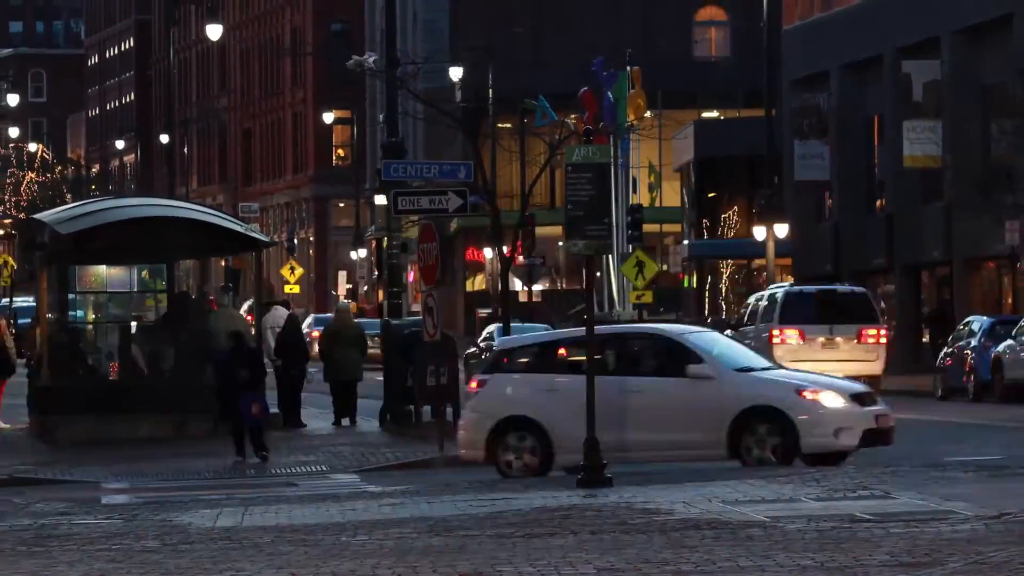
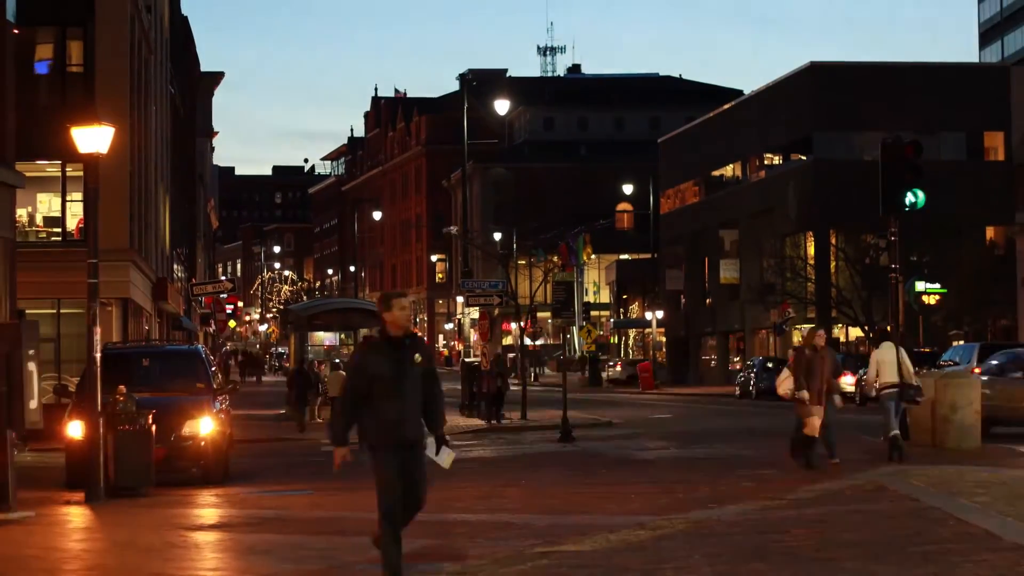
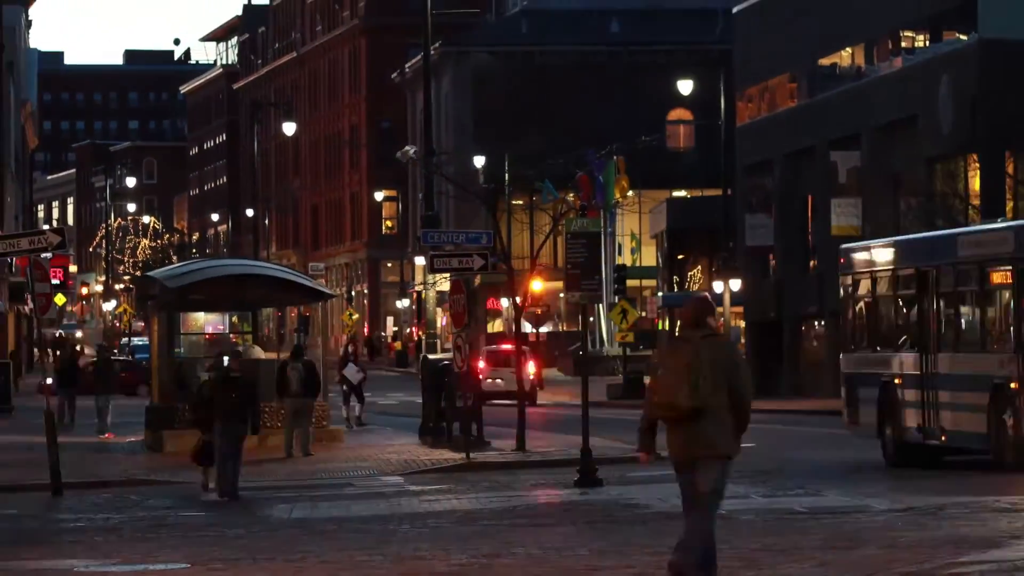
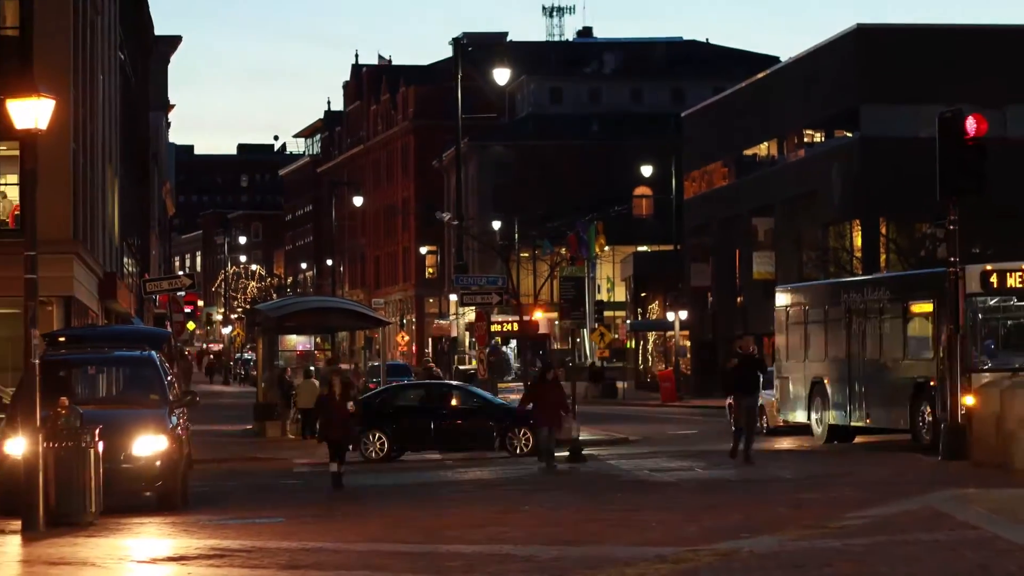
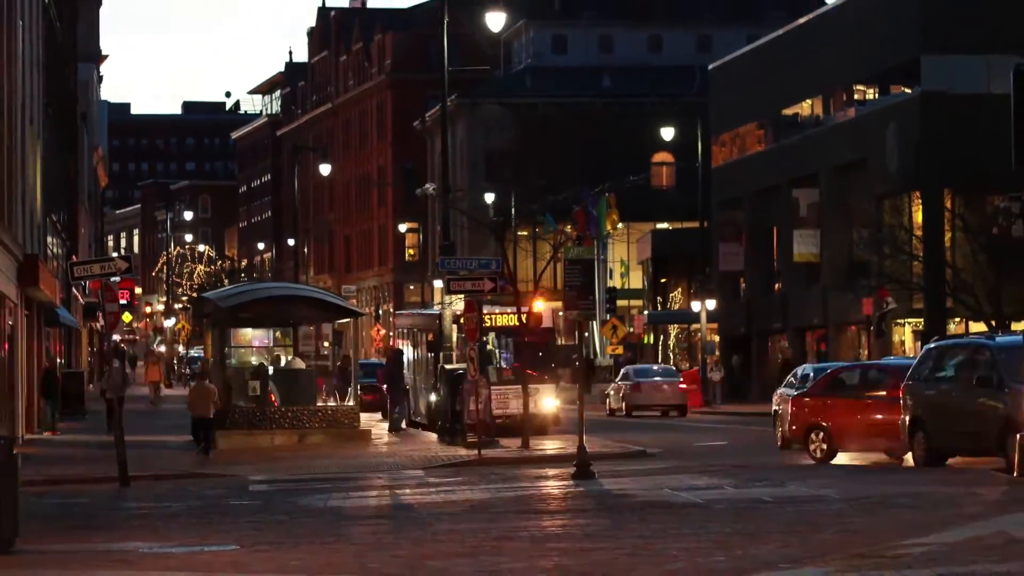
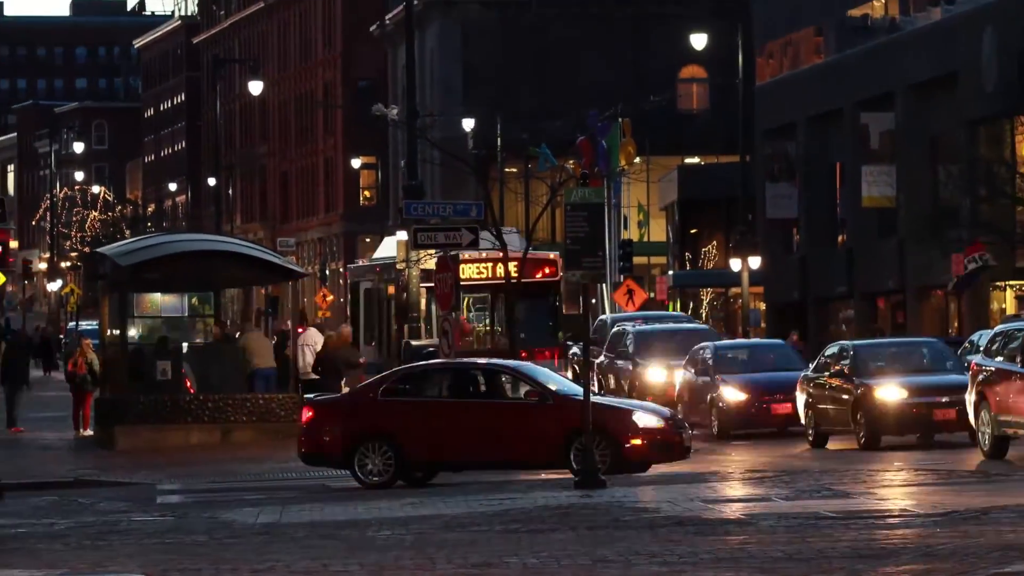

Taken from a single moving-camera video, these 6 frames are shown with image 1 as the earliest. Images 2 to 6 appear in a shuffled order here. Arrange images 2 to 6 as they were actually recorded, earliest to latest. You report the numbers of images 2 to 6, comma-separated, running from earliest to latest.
6, 3, 5, 4, 2
